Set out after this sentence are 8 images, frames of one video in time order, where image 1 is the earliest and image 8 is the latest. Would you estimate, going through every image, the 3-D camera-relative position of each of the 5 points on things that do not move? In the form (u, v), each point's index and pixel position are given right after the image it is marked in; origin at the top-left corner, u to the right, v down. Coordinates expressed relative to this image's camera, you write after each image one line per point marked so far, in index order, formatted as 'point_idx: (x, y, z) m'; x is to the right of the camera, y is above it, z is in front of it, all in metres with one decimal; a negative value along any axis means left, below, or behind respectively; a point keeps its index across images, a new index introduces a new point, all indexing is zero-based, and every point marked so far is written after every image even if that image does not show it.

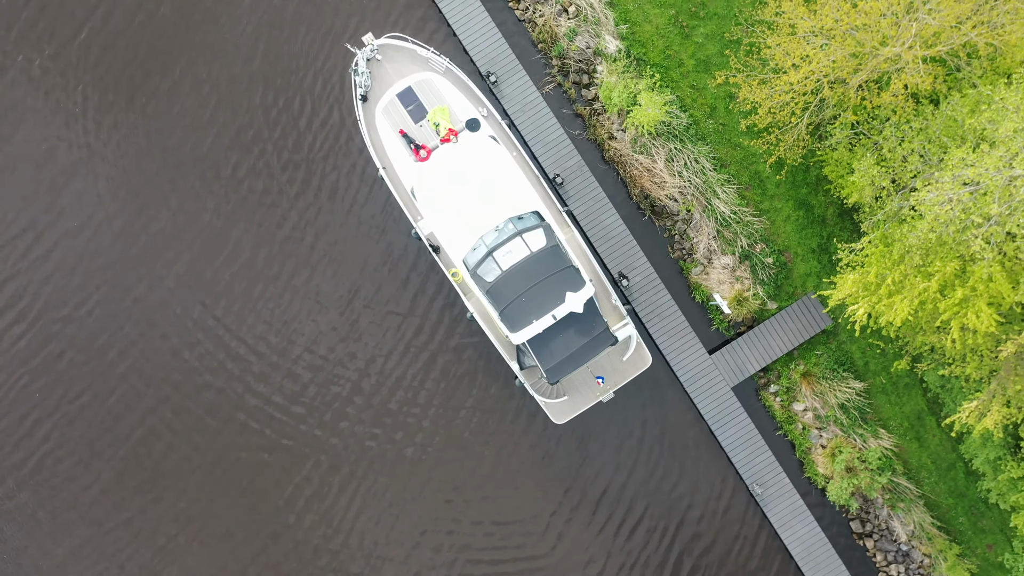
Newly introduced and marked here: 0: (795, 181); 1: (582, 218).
0: (+3.8, +1.5, +15.3) m
1: (+0.9, +1.0, +15.8) m
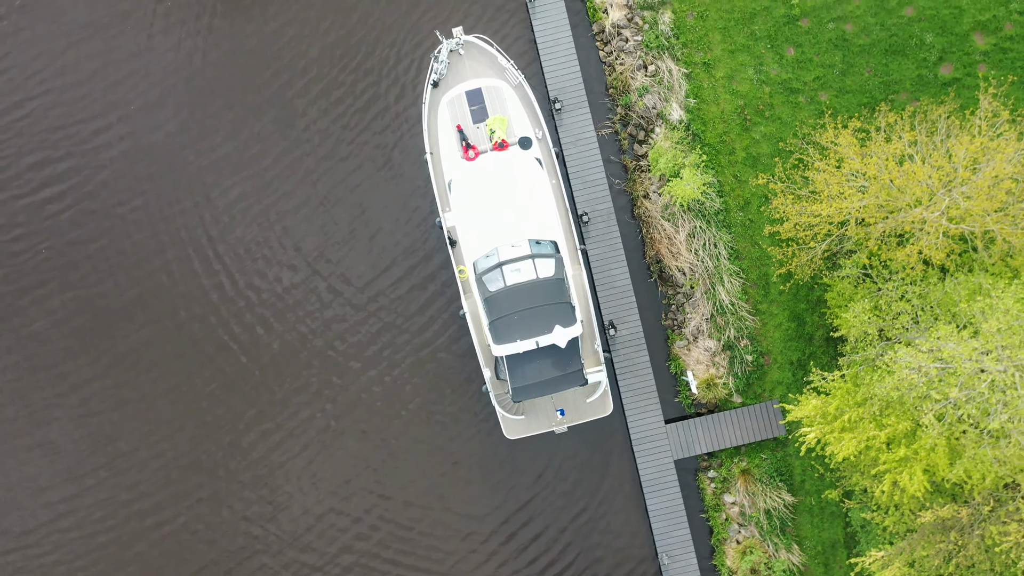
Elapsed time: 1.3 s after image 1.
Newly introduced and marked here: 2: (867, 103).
0: (+4.0, 0.0, +16.1) m
1: (+1.2, +0.5, +16.6) m
2: (+5.0, +2.6, +16.3) m
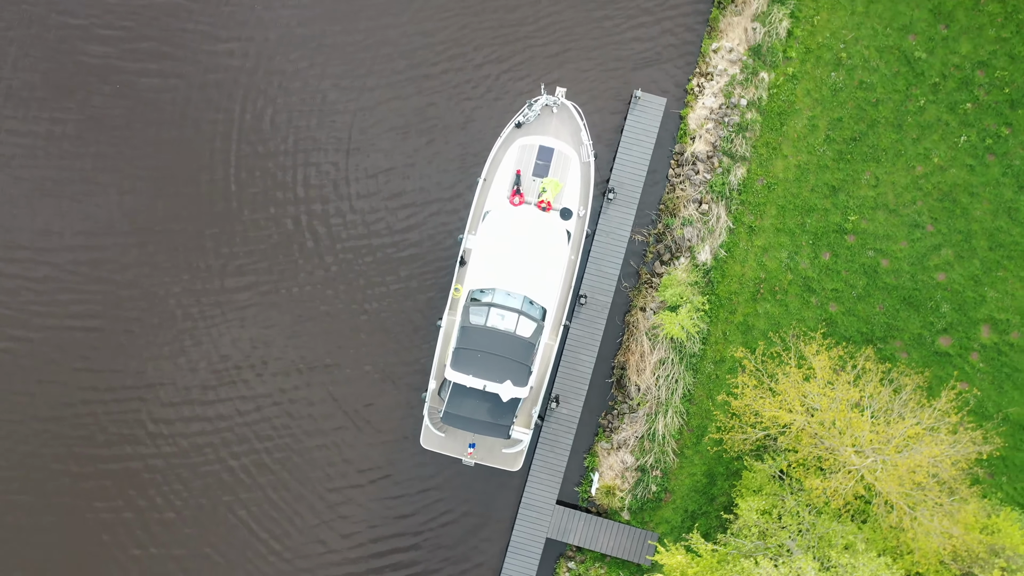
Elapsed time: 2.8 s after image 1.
0: (+3.2, -2.6, +17.3) m
1: (+0.9, -0.8, +17.8) m
2: (+5.4, -0.7, +17.5) m
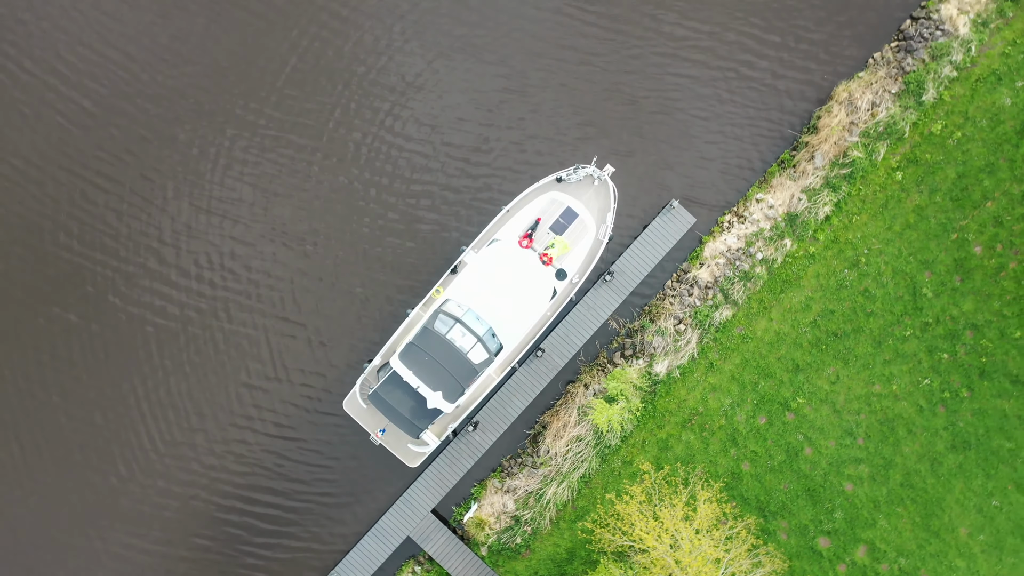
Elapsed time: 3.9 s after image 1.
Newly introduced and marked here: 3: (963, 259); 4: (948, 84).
0: (+1.2, -4.2, +18.6) m
1: (0.0, -1.5, +19.0) m
2: (+4.0, -3.5, +18.6) m
3: (+7.3, +0.5, +18.5) m
4: (+7.1, +3.4, +18.6) m
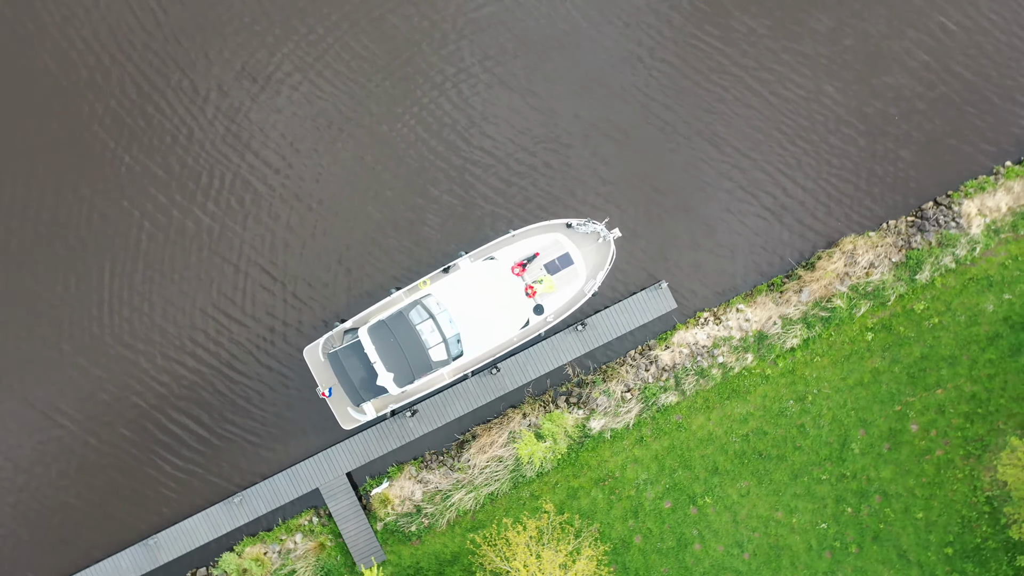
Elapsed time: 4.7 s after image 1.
0: (-0.7, -4.6, +19.8) m
1: (-0.9, -1.7, +20.2) m
2: (+2.1, -5.0, +19.9) m
3: (+6.6, -2.5, +19.6) m
4: (+7.5, +0.3, +19.7) m
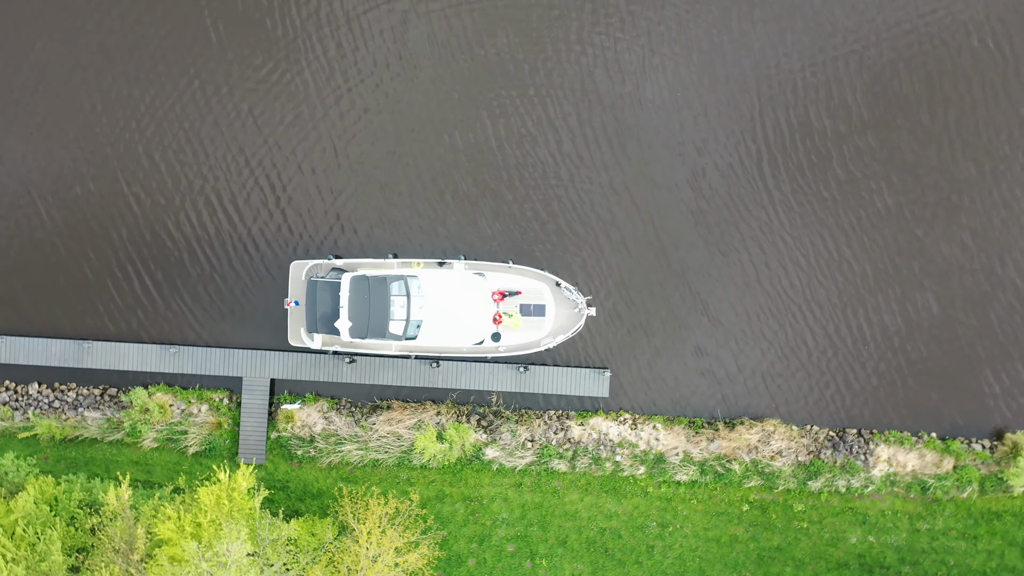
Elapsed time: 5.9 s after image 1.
0: (-3.5, -4.0, +21.8) m
1: (-2.2, -1.4, +22.2) m
2: (-1.1, -5.8, +21.9) m
3: (+4.0, -5.9, +21.6) m
4: (+6.1, -3.9, +21.7) m
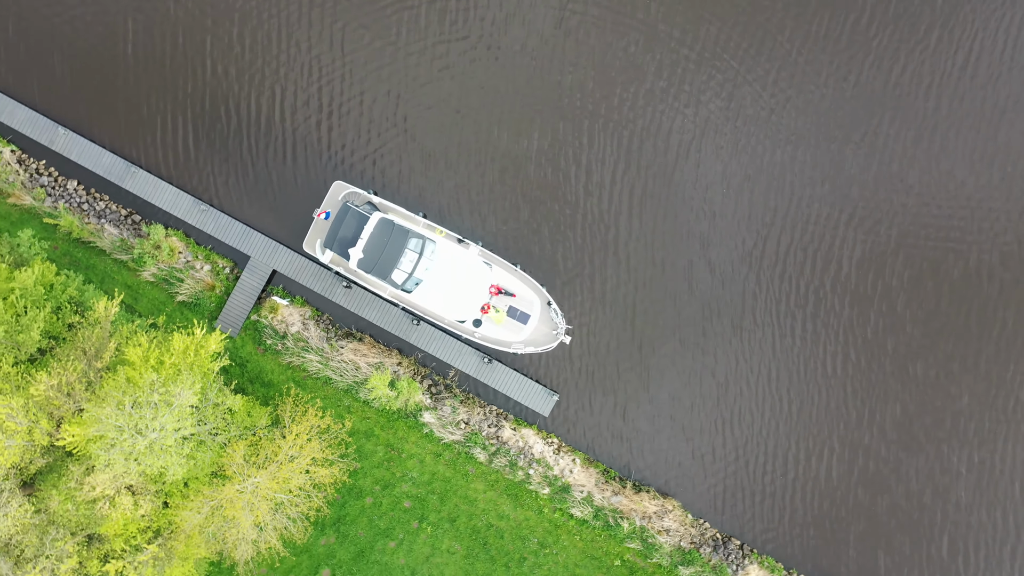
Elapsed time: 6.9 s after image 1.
0: (-4.9, -2.2, +23.8) m
1: (-2.6, -0.4, +24.2) m
2: (-3.6, -4.8, +23.9) m
3: (+1.1, -7.0, +23.6) m
4: (+3.8, -6.1, +23.7) m
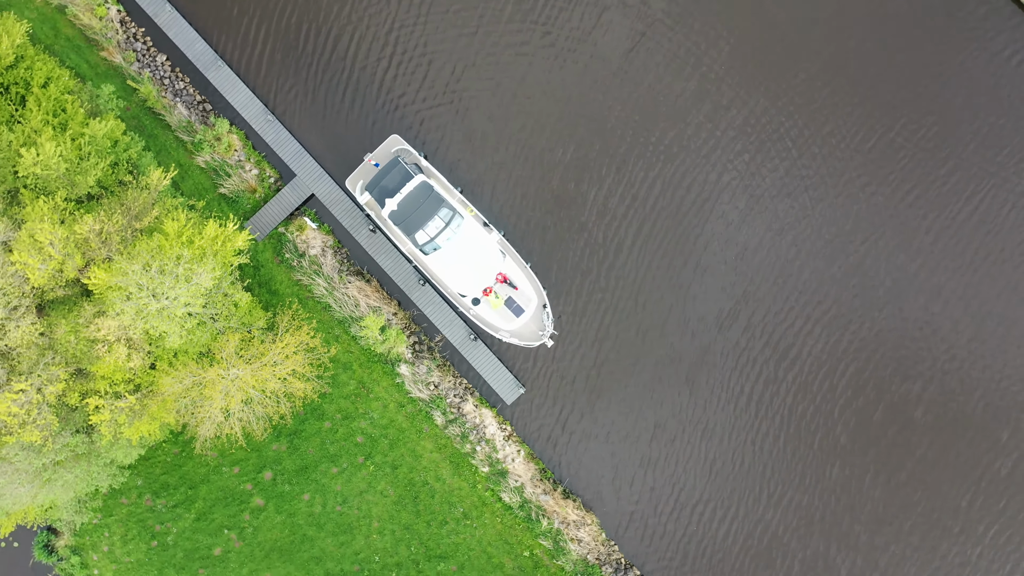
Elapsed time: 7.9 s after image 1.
0: (-5.2, -0.3, +25.7) m
1: (-2.5, +0.6, +26.0) m
2: (-4.8, -3.2, +25.8) m
3: (-1.1, -6.9, +25.6) m
4: (+1.8, -6.9, +25.6) m
